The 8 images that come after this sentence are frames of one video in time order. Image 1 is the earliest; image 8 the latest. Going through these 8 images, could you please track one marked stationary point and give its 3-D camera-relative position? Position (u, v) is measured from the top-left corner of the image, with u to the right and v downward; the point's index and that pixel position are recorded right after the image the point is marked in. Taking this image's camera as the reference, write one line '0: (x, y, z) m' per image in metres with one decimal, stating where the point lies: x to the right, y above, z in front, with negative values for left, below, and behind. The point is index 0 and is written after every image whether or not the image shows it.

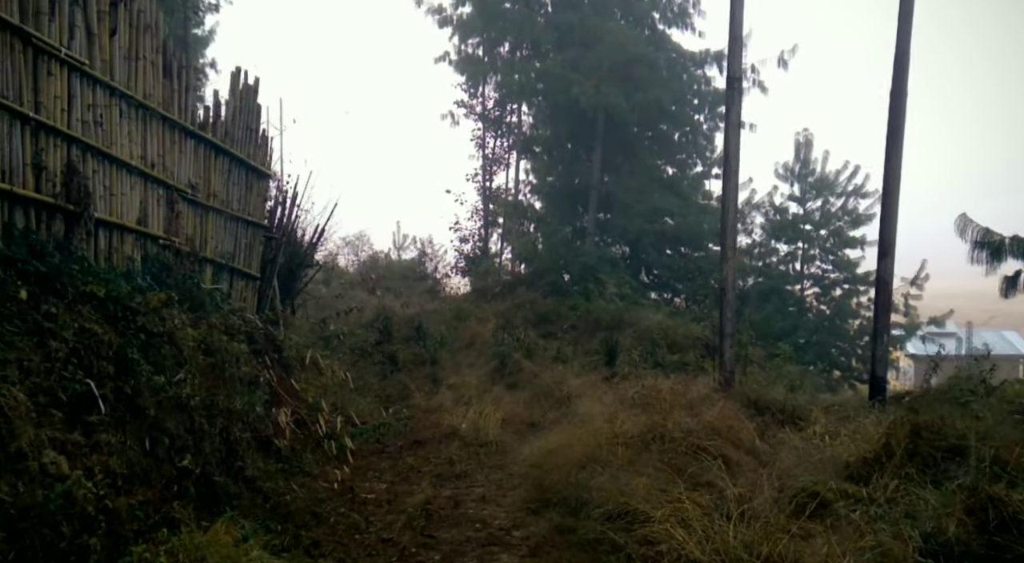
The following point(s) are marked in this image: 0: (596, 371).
0: (+1.1, -1.2, +11.6) m
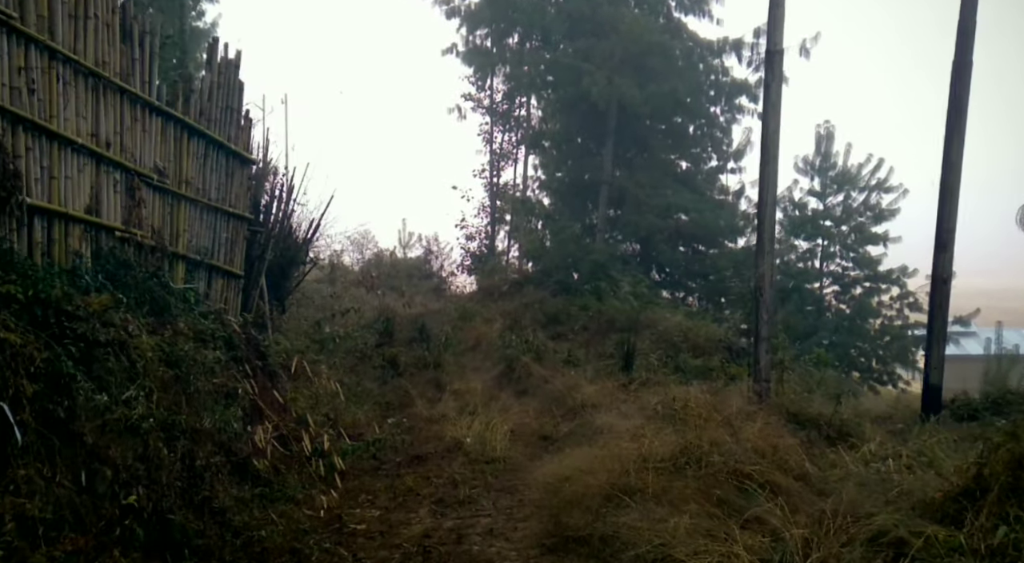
0: (+1.2, -1.2, +10.8) m
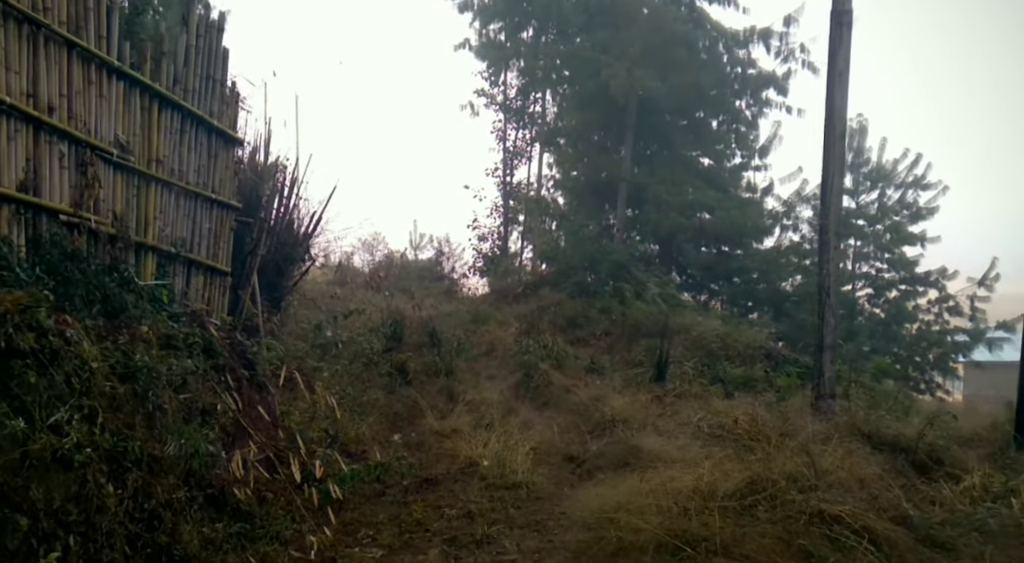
0: (+1.5, -1.2, +9.7) m
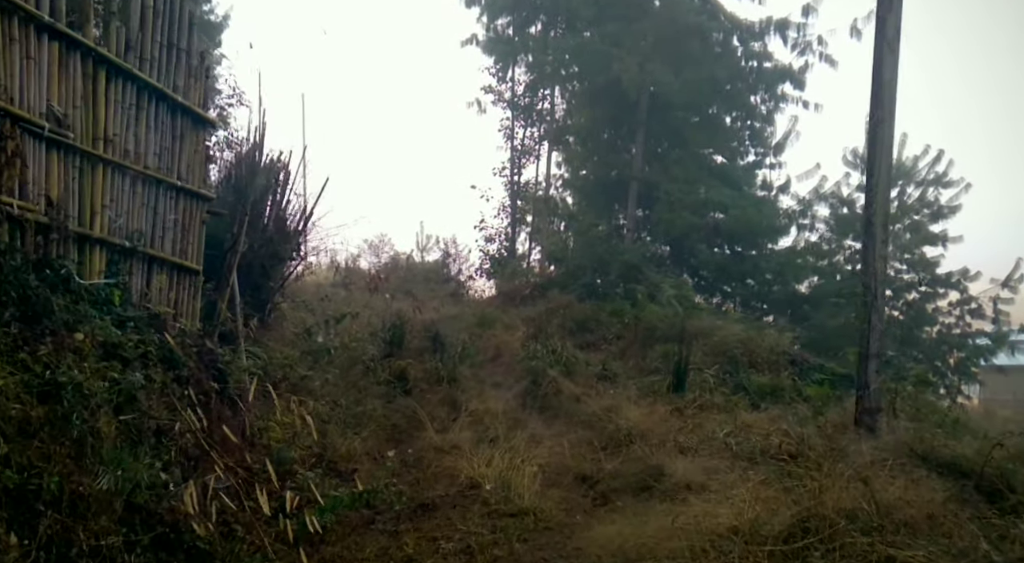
0: (+1.5, -1.2, +9.0) m
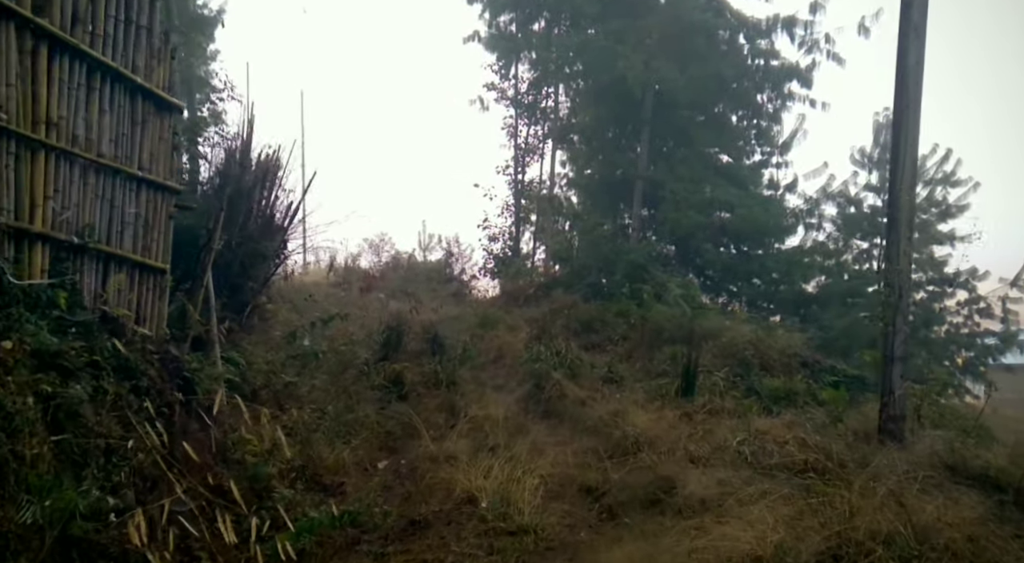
0: (+1.6, -1.2, +8.5) m
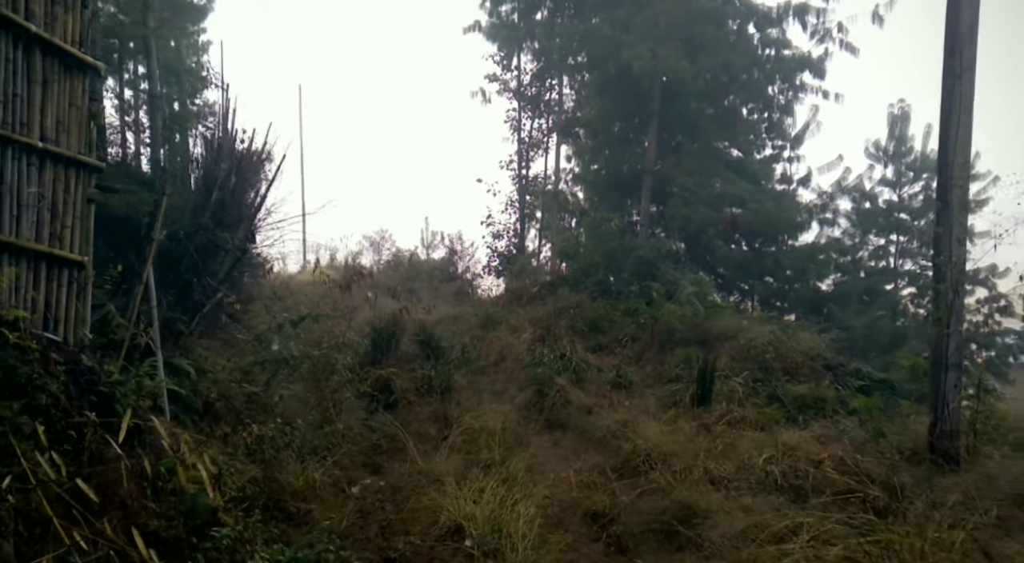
0: (+1.5, -1.2, +7.7) m
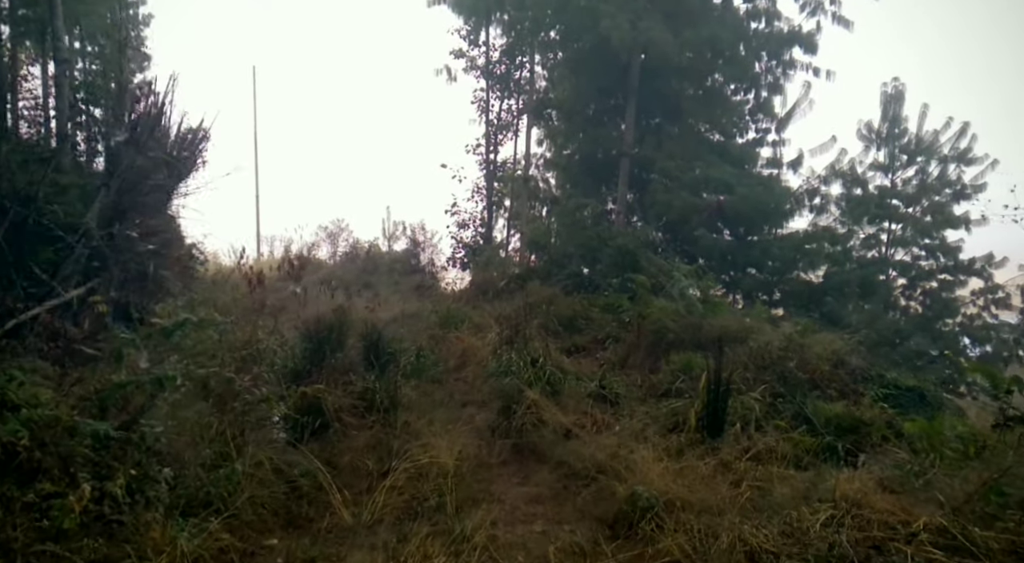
0: (+1.2, -1.1, +6.0) m
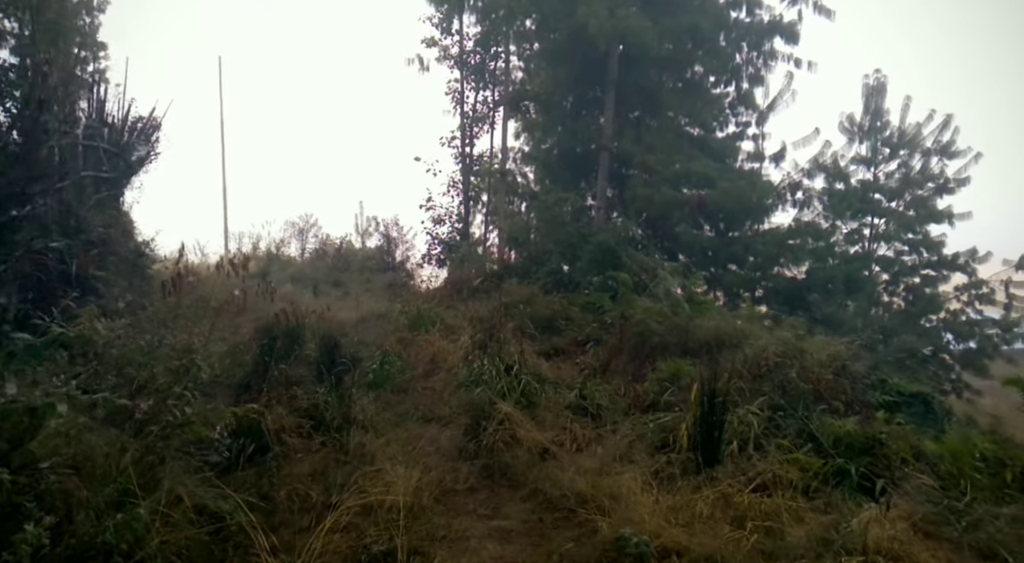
0: (+1.0, -1.1, +5.2) m
